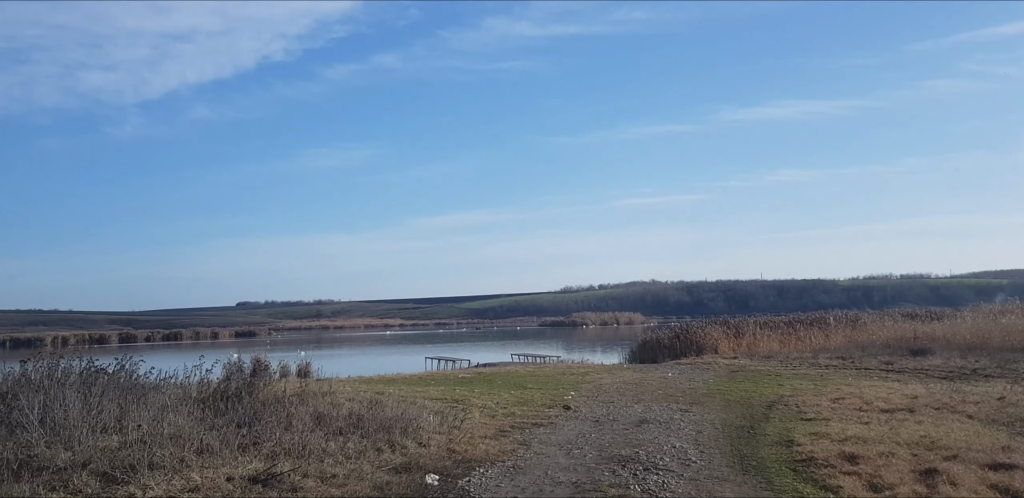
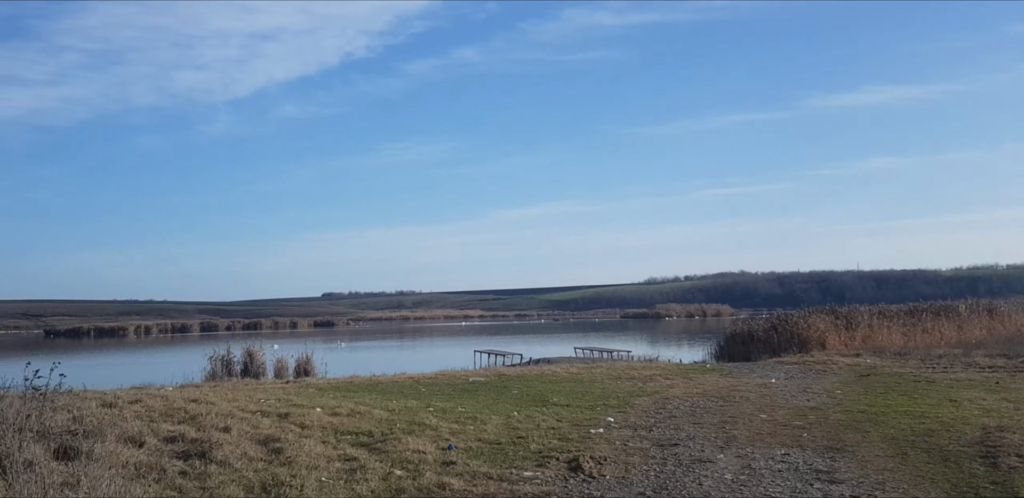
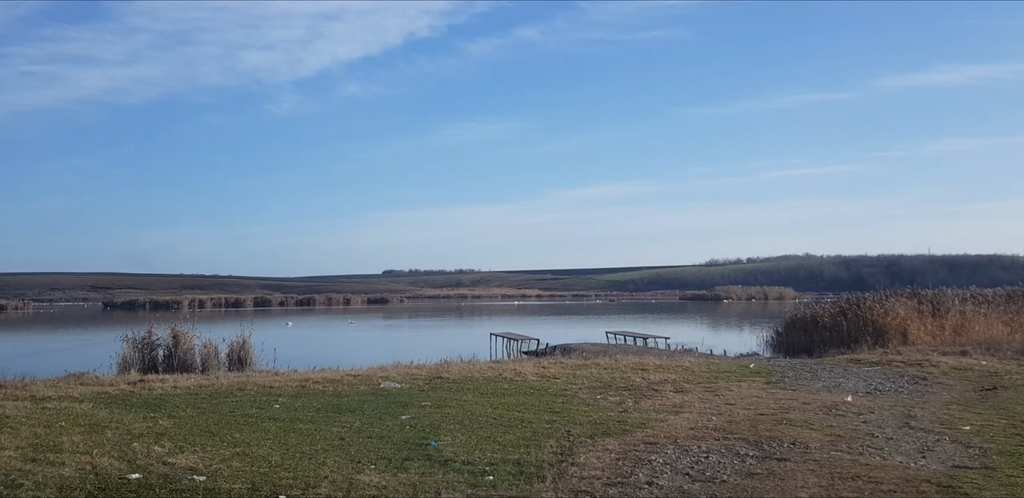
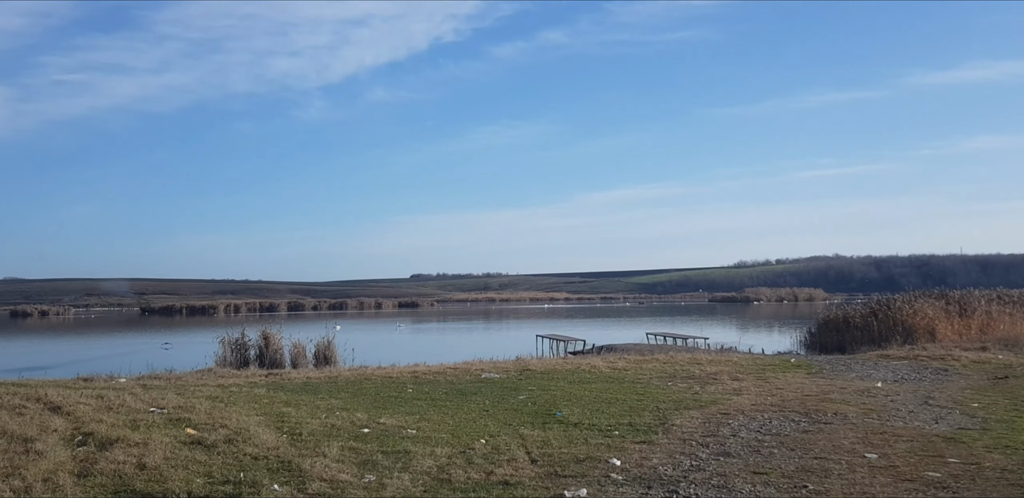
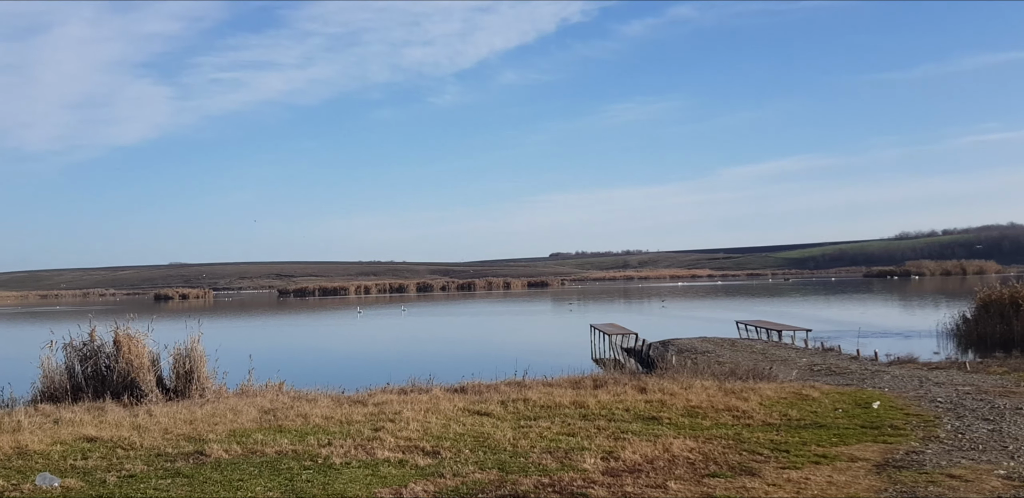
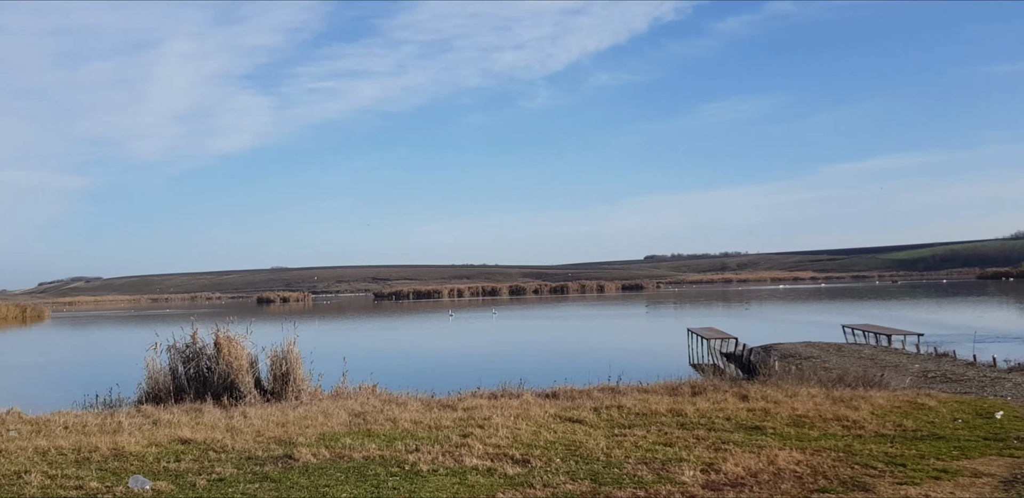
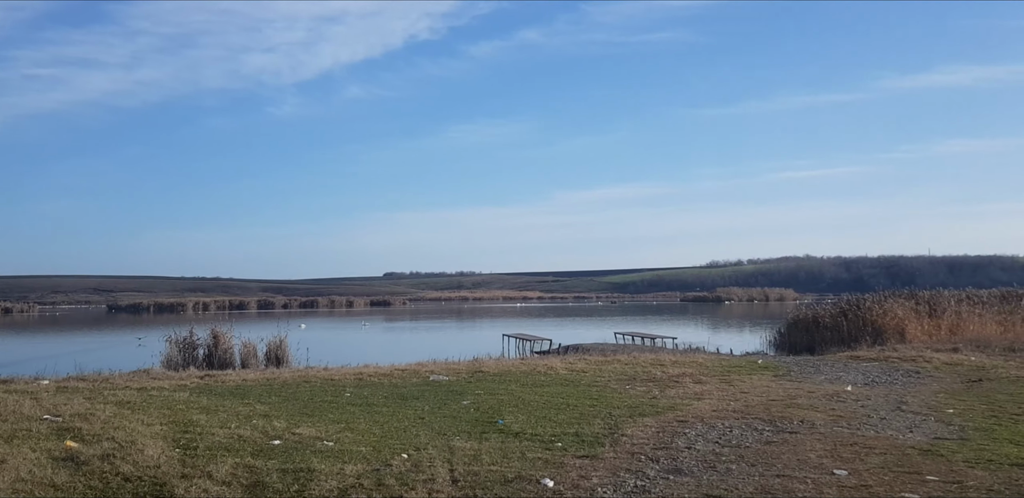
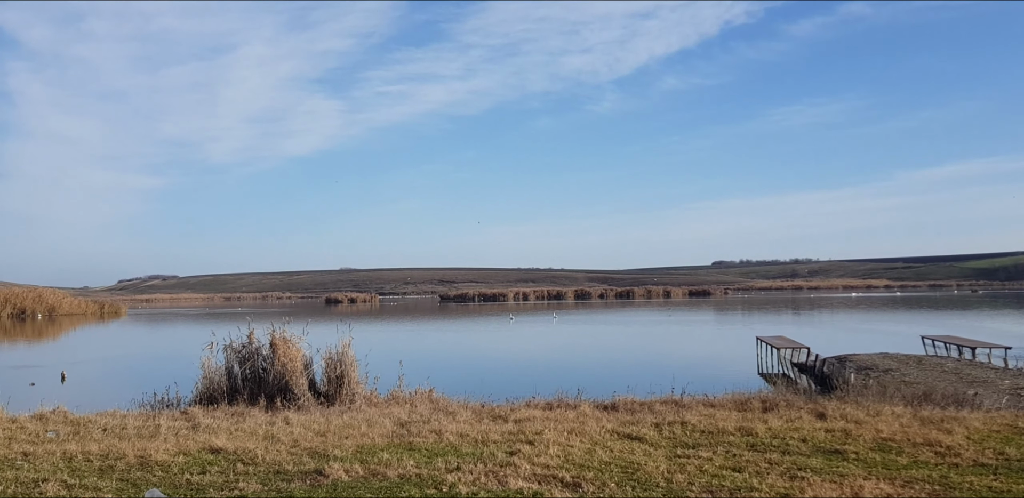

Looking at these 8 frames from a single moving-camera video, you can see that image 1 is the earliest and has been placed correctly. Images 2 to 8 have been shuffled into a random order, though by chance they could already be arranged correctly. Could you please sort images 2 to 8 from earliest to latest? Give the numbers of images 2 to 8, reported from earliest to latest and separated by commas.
2, 4, 7, 3, 5, 6, 8
